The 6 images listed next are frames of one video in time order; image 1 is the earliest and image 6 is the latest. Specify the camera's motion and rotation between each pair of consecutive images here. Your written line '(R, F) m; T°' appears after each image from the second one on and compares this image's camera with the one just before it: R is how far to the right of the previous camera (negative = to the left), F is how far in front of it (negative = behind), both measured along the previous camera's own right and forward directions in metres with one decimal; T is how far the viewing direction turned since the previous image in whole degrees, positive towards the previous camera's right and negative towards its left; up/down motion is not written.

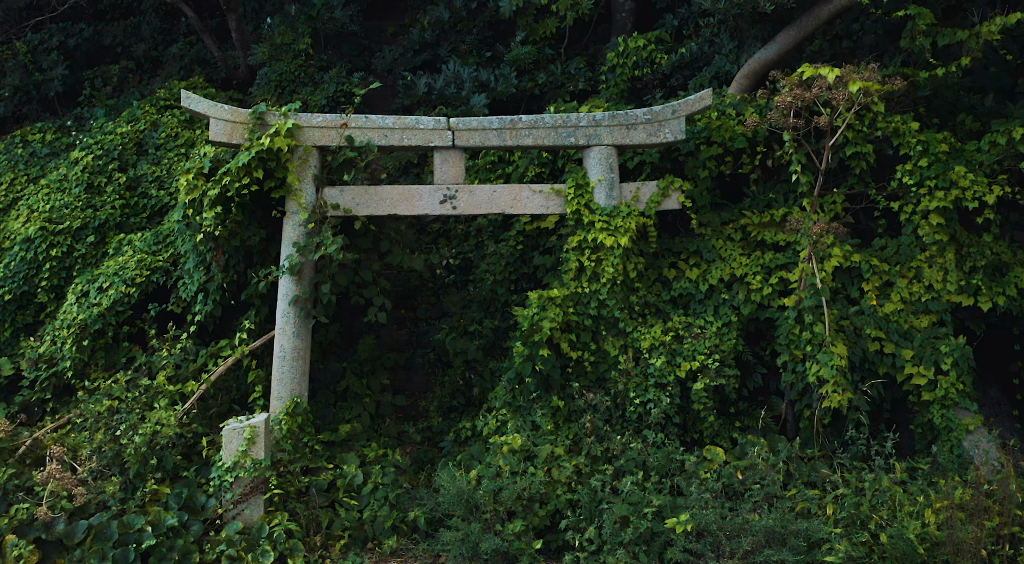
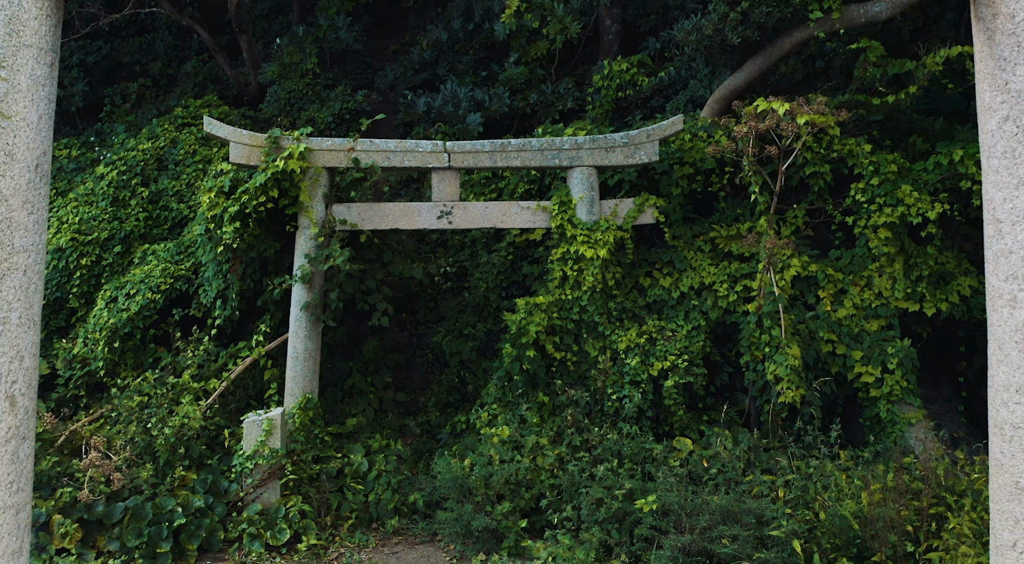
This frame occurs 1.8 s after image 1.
(+0.1, -0.5) m; 0°
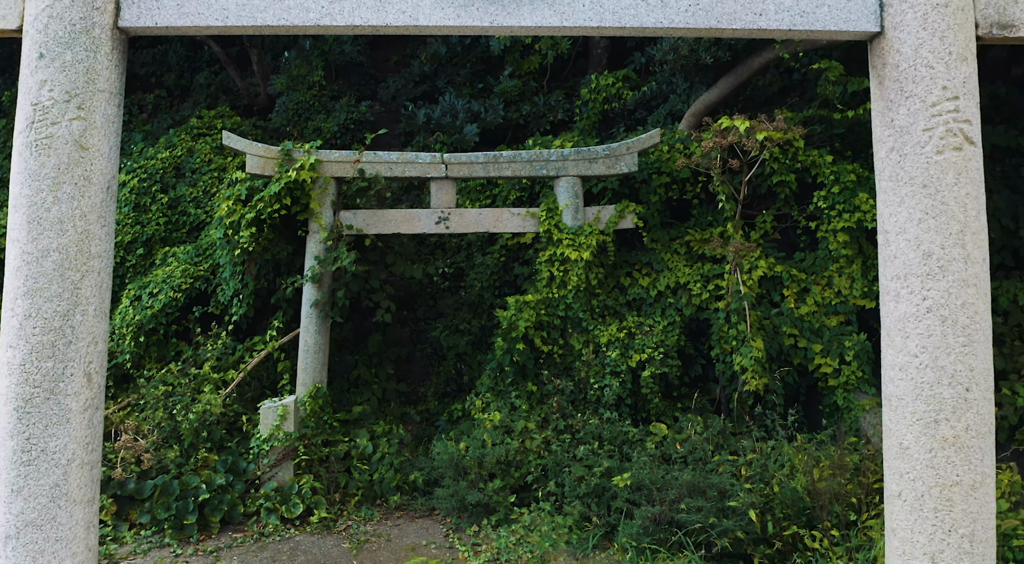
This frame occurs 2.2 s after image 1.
(+0.1, -0.5) m; 0°
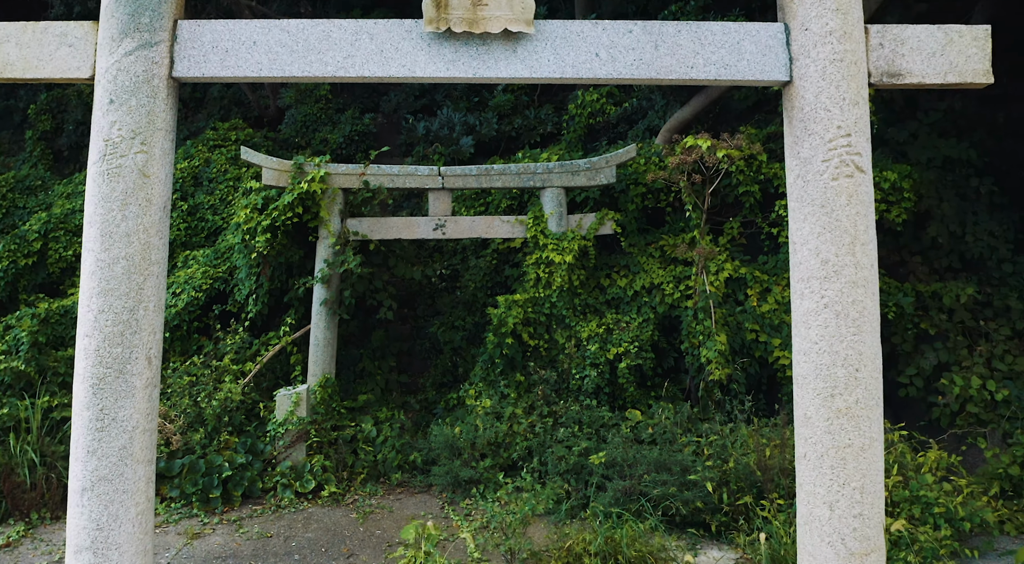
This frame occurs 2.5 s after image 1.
(+0.1, -0.6) m; 0°
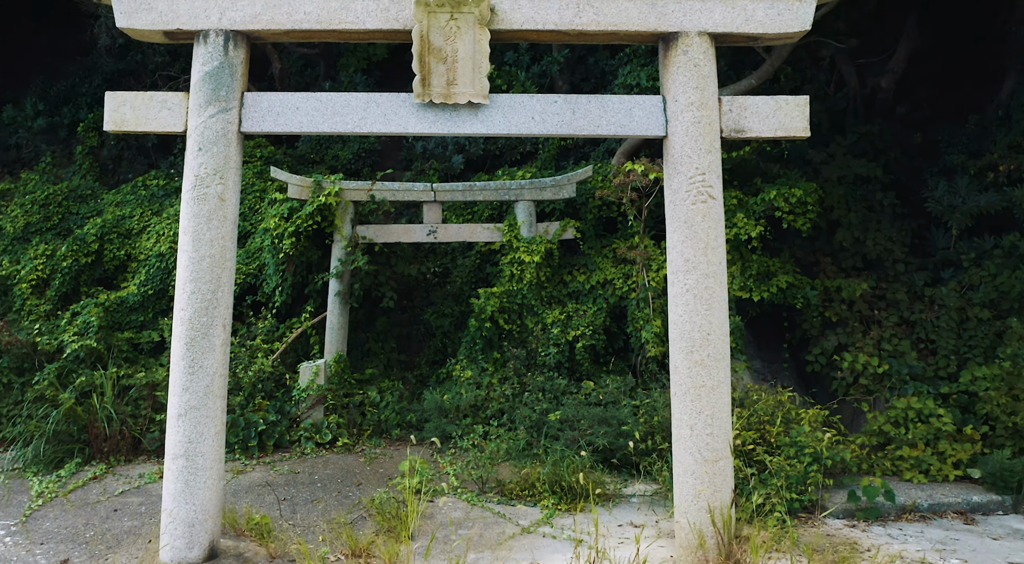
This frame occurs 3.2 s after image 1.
(+0.3, -1.4) m; 0°
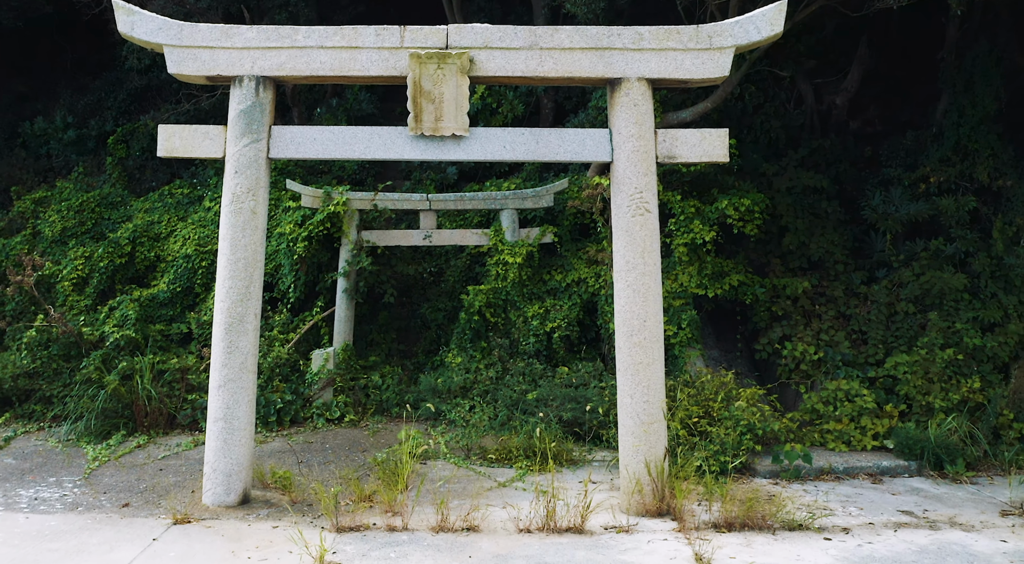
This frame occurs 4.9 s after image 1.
(+0.2, -1.1) m; 0°
